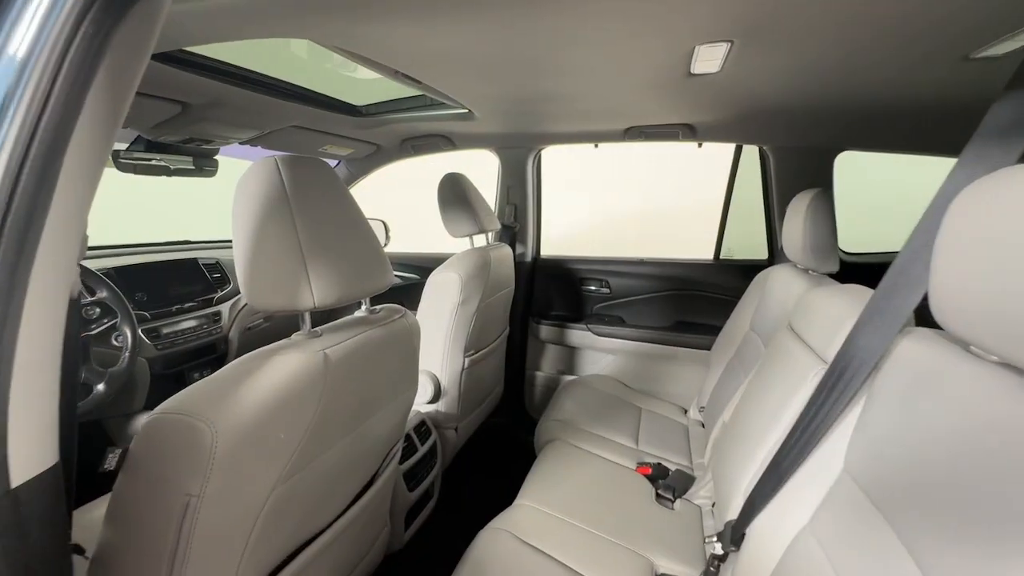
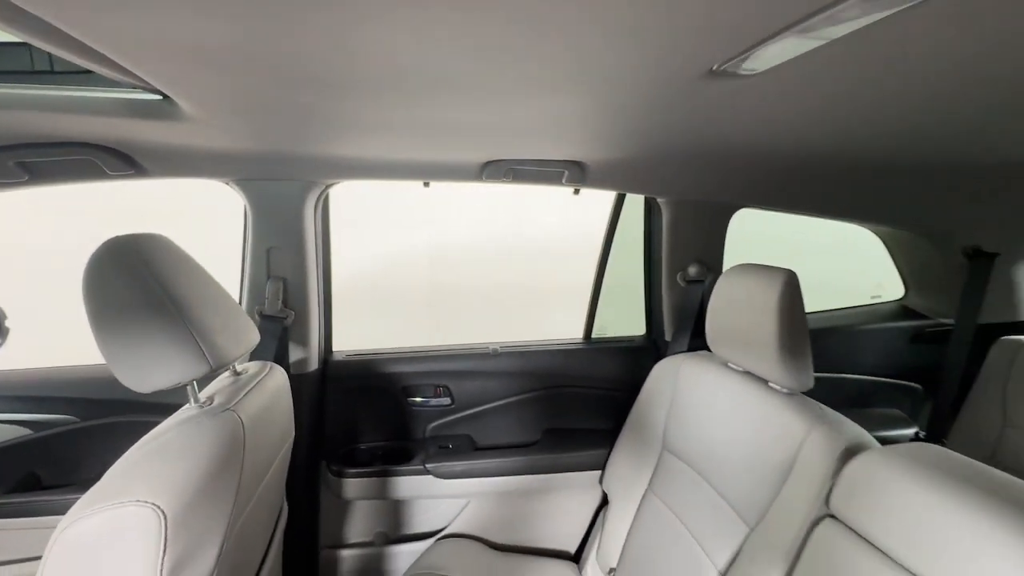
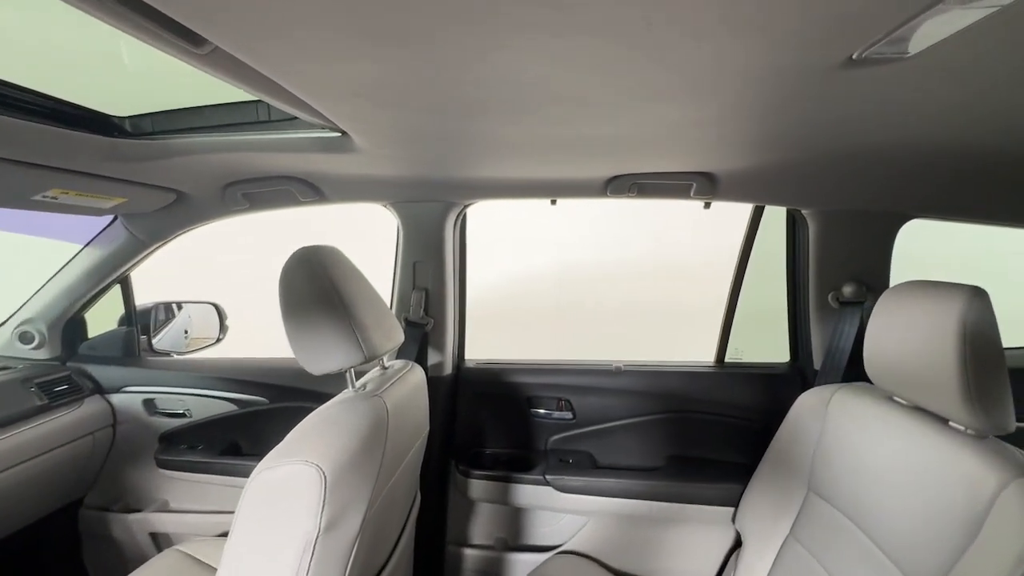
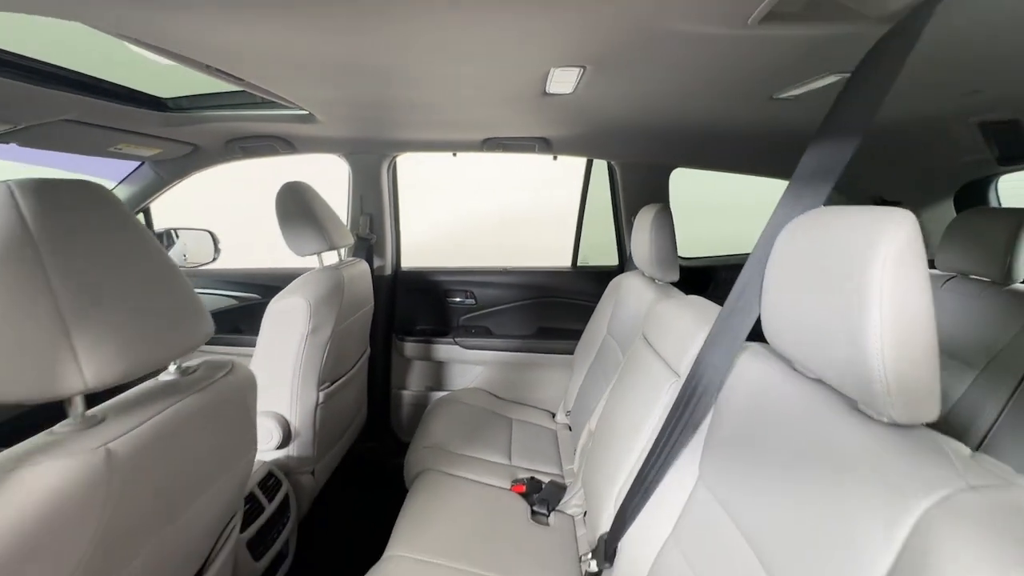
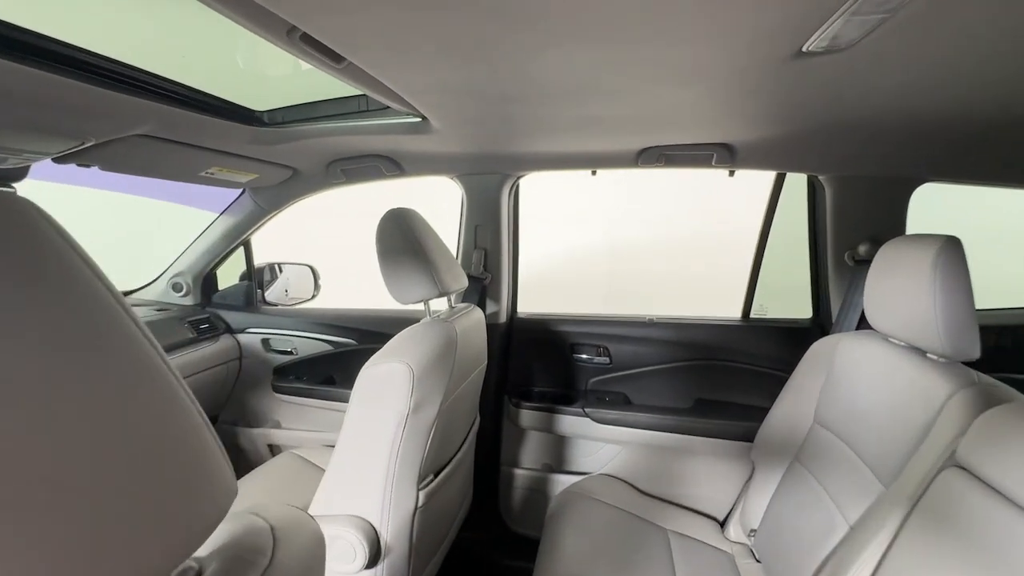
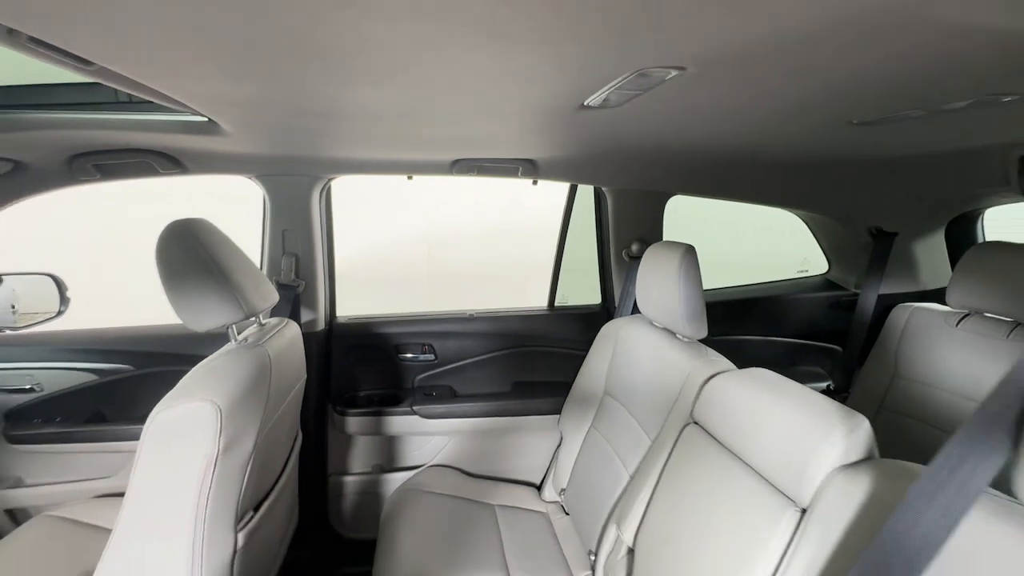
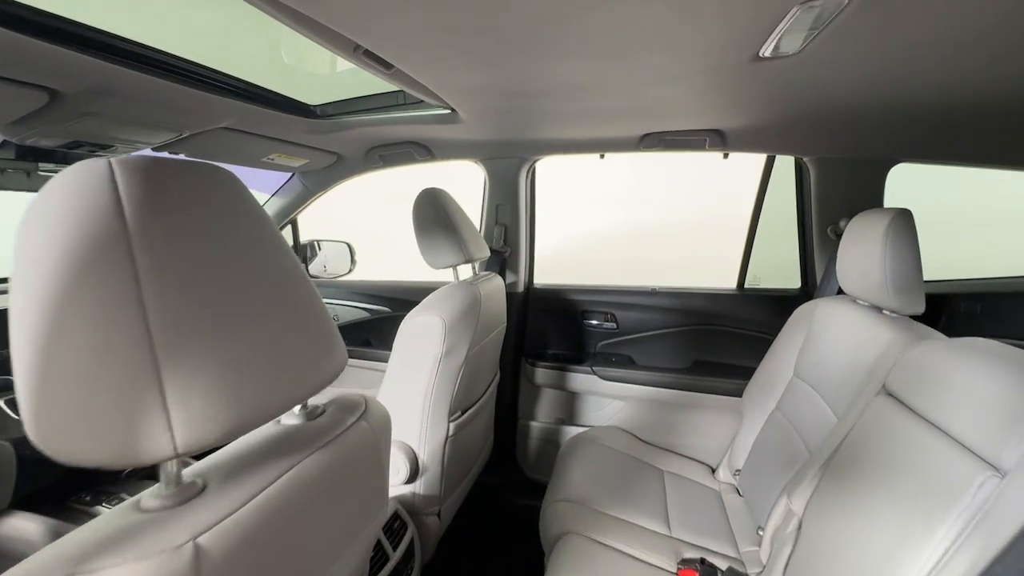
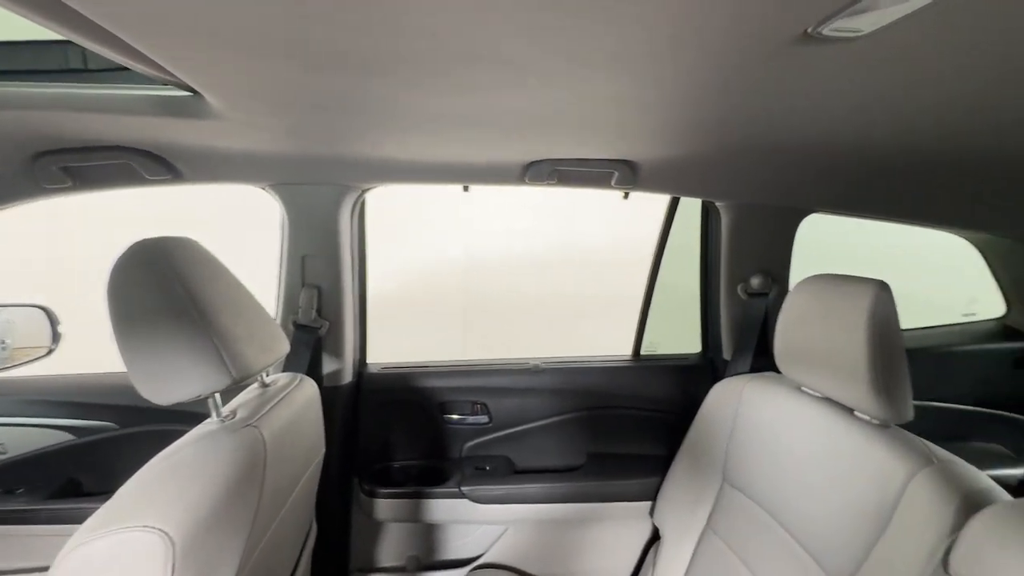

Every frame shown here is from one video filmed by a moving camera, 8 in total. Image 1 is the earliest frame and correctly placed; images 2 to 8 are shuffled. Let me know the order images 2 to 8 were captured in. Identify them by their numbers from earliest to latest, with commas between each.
7, 5, 3, 8, 2, 6, 4
